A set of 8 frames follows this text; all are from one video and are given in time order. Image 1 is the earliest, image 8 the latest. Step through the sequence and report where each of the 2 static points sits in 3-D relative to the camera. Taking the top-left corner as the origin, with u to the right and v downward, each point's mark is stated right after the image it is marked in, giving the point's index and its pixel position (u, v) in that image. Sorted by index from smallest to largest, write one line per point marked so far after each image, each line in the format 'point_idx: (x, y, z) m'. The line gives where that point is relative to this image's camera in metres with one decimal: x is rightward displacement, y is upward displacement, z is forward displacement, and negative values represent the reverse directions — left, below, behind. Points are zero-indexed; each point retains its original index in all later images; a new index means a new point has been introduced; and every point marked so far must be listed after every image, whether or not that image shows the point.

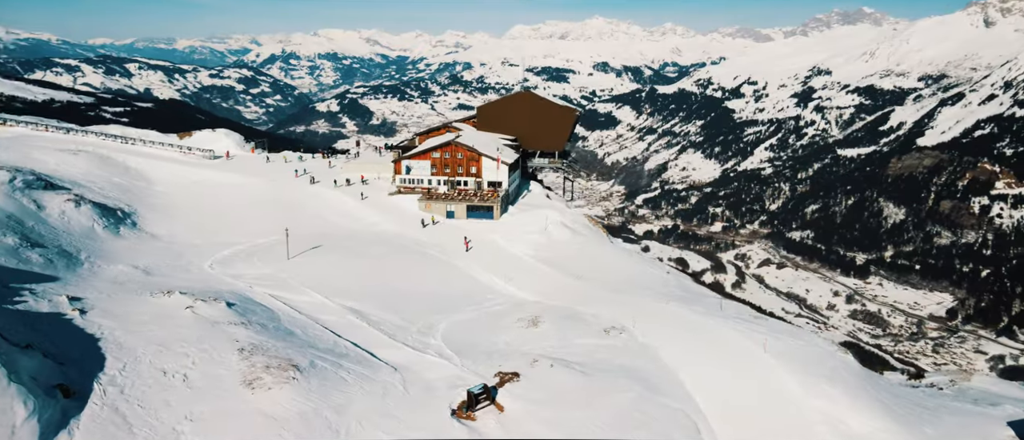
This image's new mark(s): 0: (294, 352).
0: (-7.2, -4.5, +18.3) m
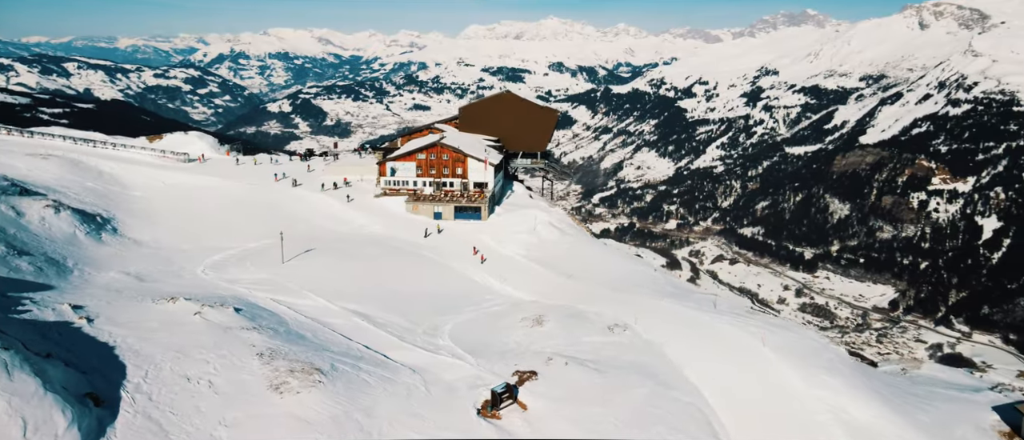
0: (-6.6, -4.6, +18.2) m
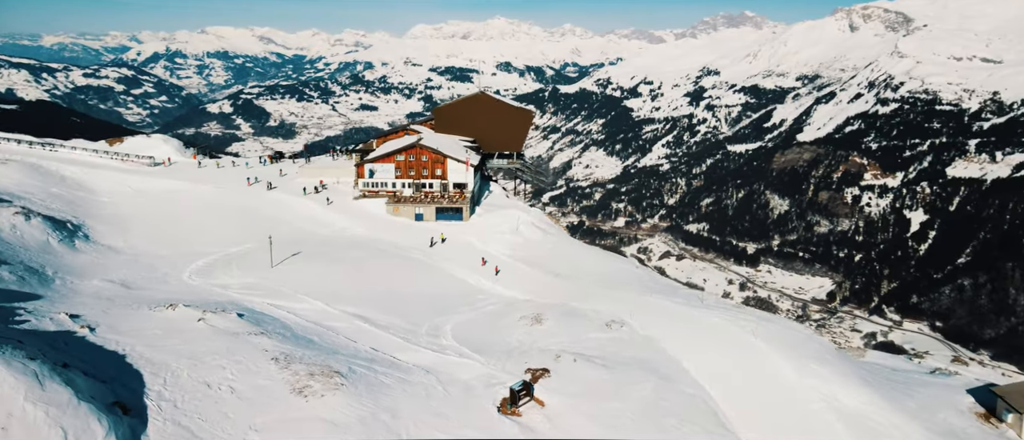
0: (-6.0, -4.7, +18.1) m
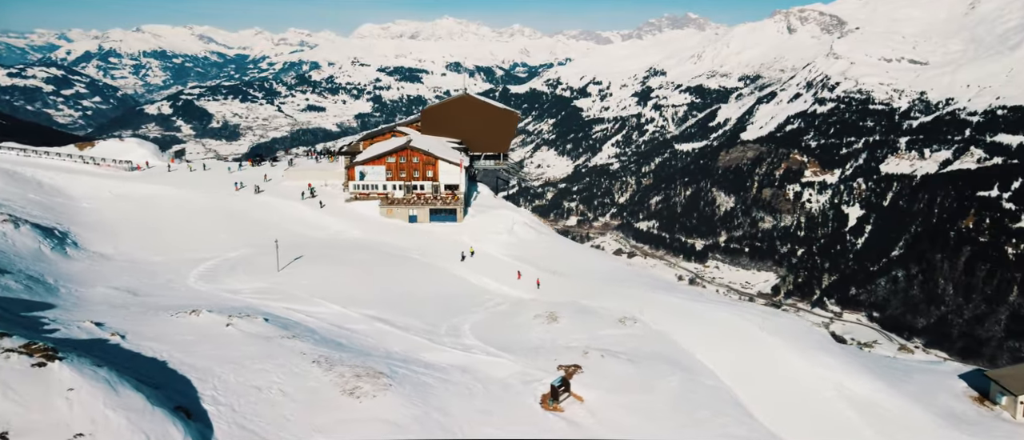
0: (-4.8, -4.7, +18.1) m
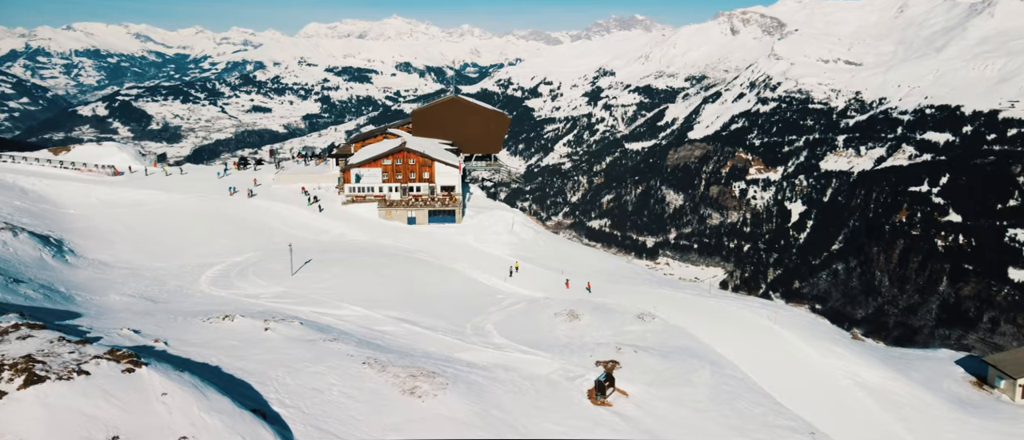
0: (-3.2, -4.8, +18.2) m
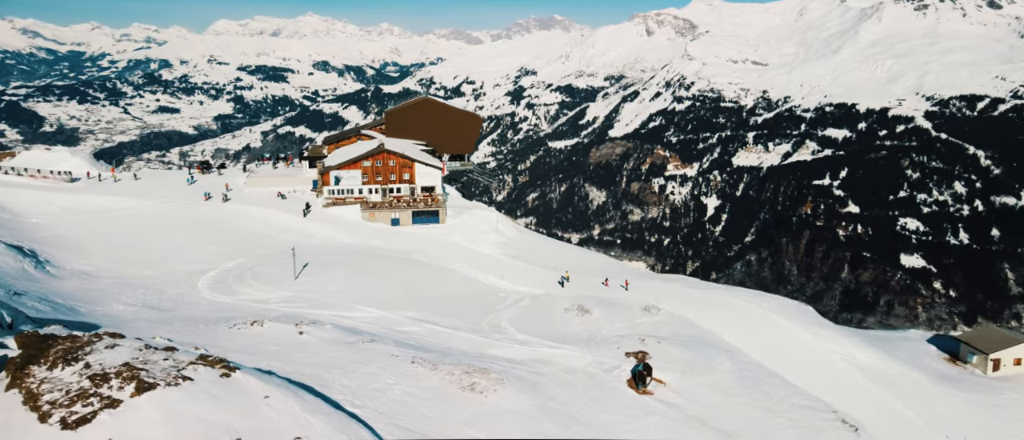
0: (-1.8, -4.8, +18.5) m
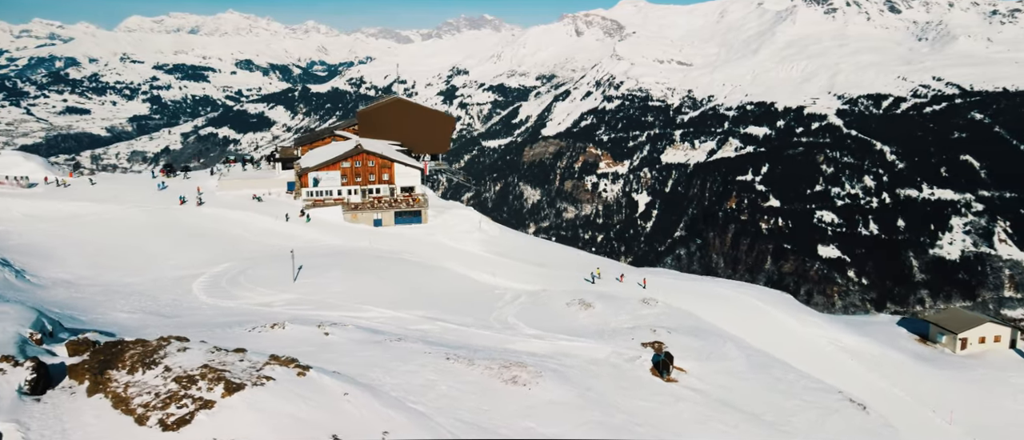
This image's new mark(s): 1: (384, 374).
0: (-0.8, -4.7, +18.9) m
1: (-3.8, -4.5, +16.0) m
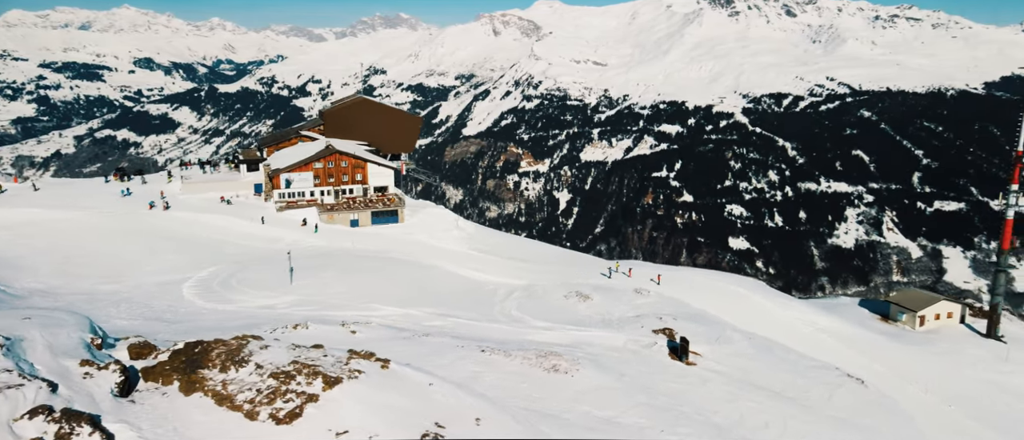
0: (+0.2, -4.5, +19.5) m
1: (-2.5, -4.5, +16.4) m
